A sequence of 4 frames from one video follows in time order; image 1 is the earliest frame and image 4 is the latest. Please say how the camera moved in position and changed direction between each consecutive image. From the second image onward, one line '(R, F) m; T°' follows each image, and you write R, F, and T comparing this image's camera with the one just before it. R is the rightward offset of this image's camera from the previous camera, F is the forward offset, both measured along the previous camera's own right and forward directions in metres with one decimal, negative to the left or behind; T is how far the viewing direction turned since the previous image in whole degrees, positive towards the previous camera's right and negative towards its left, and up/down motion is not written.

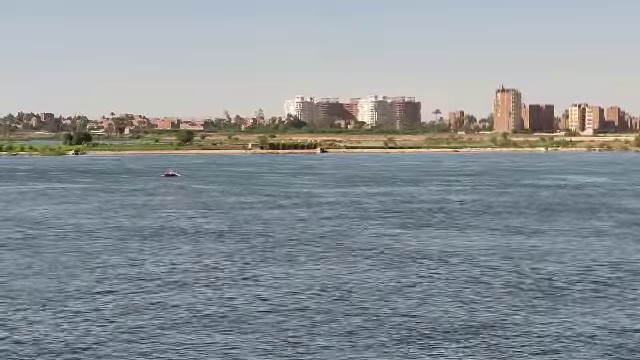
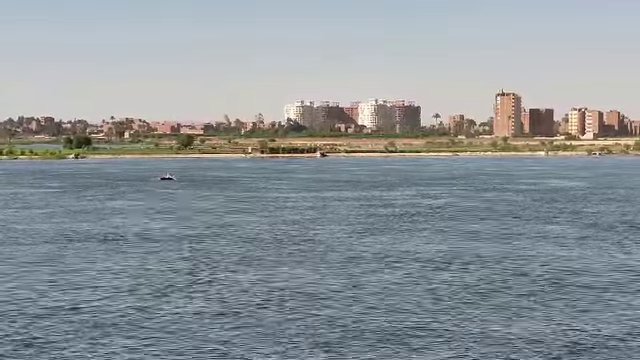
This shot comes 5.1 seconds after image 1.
(+5.0, -1.1) m; 0°
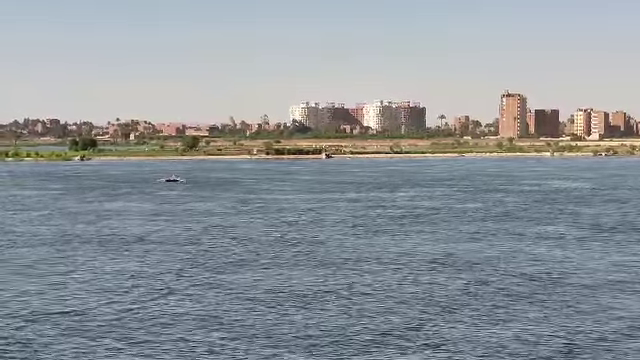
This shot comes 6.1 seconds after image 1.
(-1.8, +4.9) m; 0°
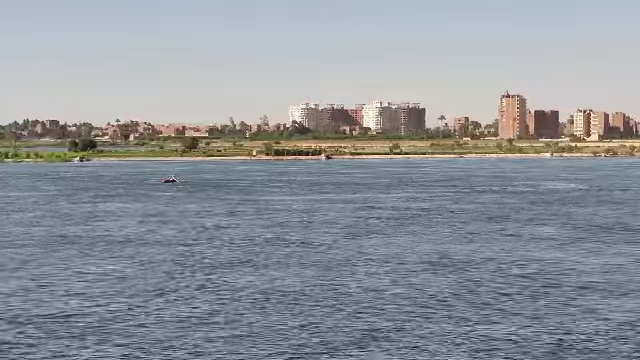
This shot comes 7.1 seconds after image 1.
(+0.5, +0.8) m; 0°
